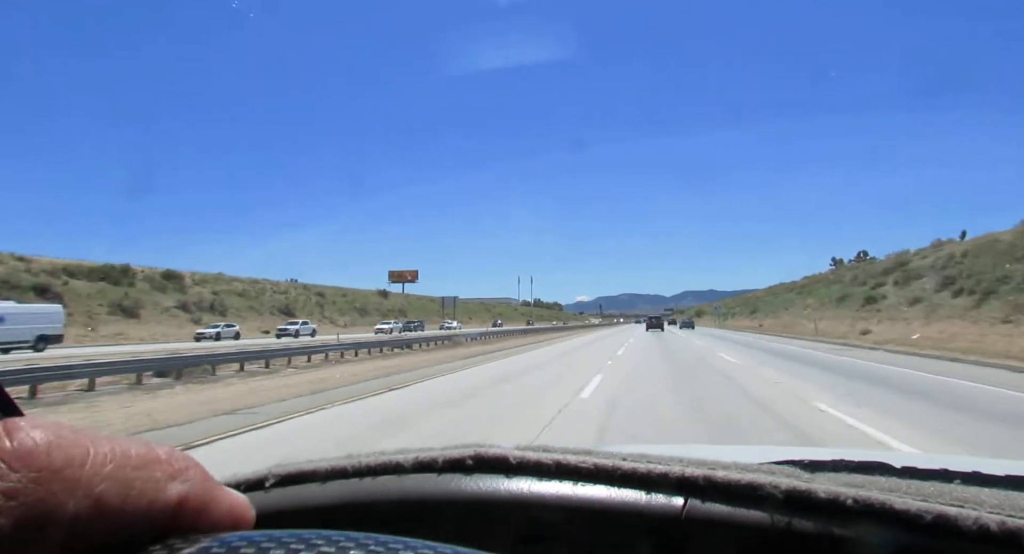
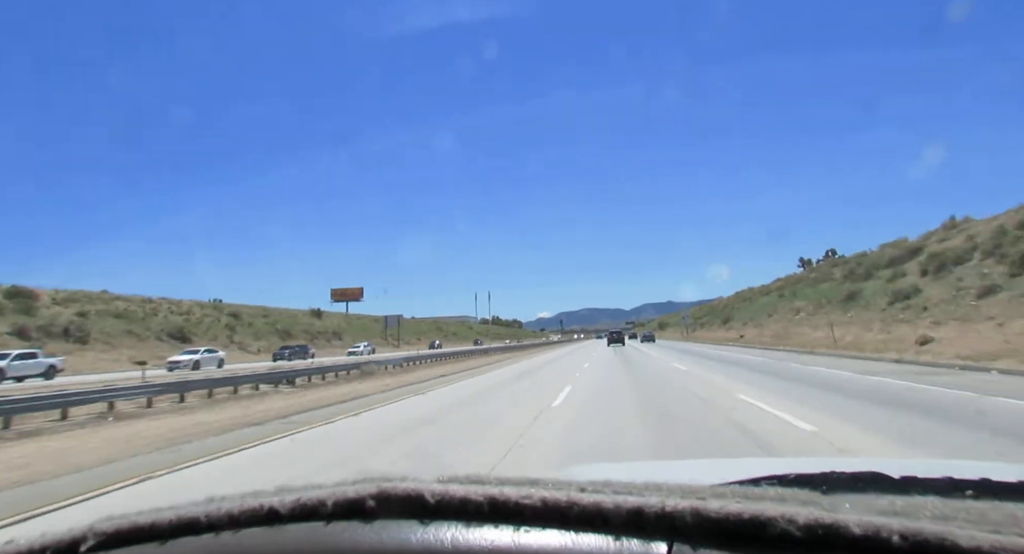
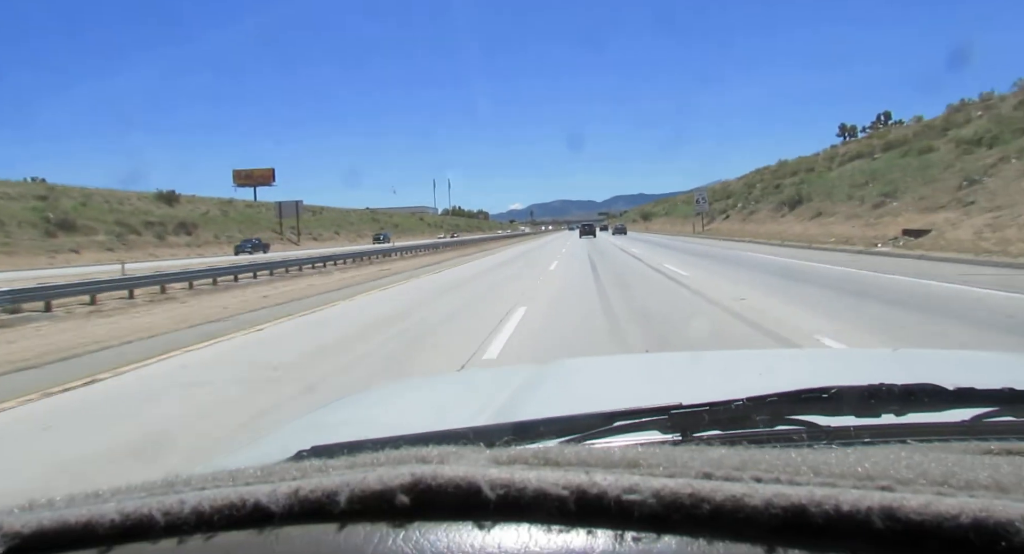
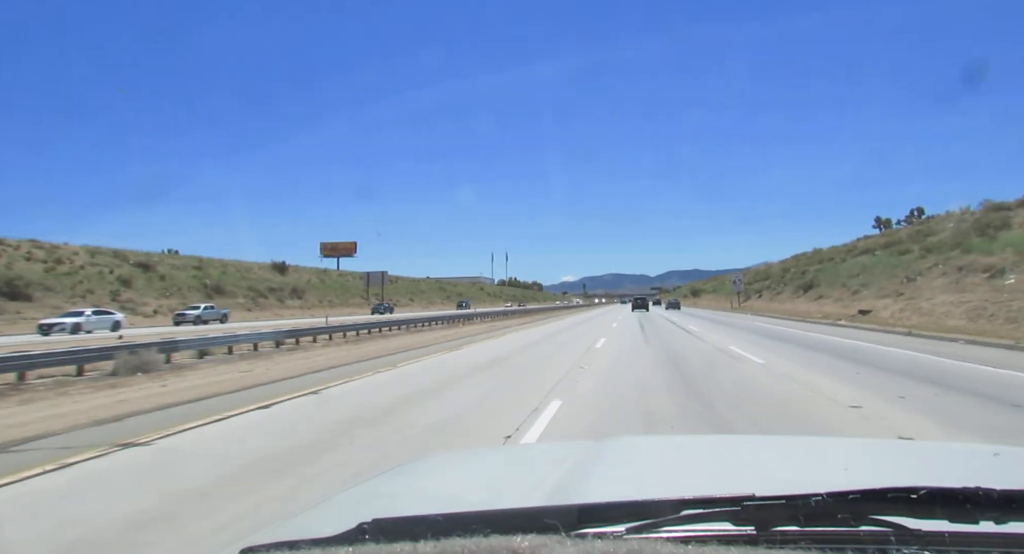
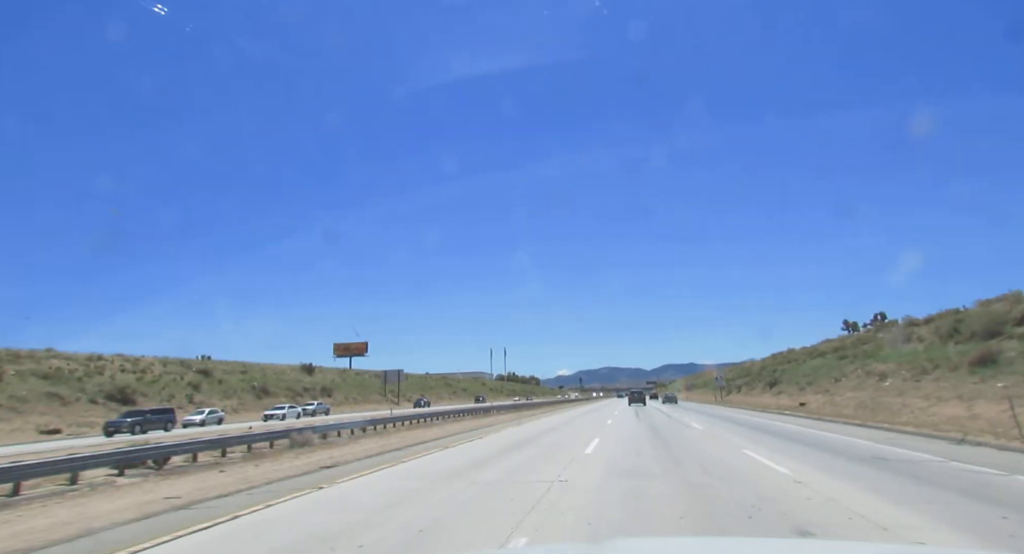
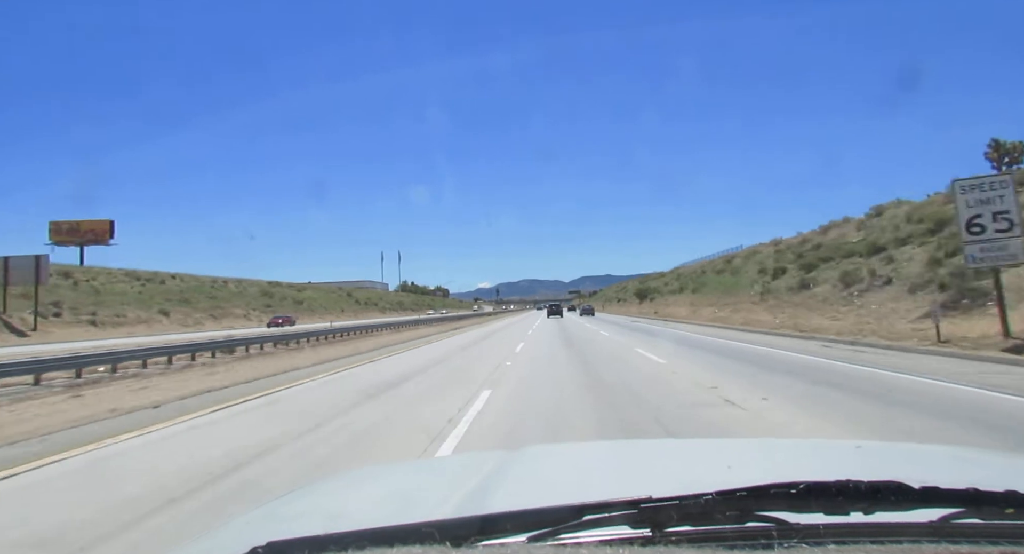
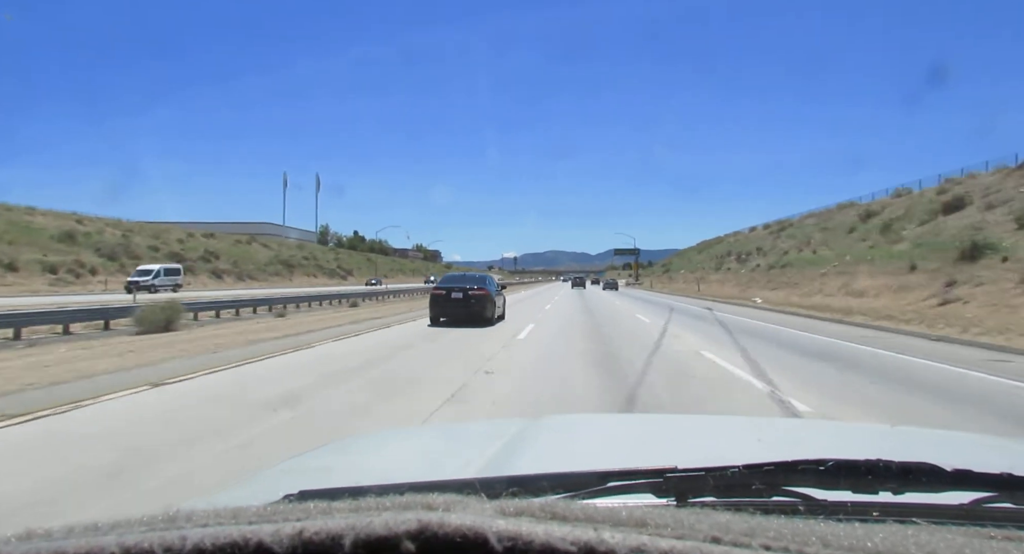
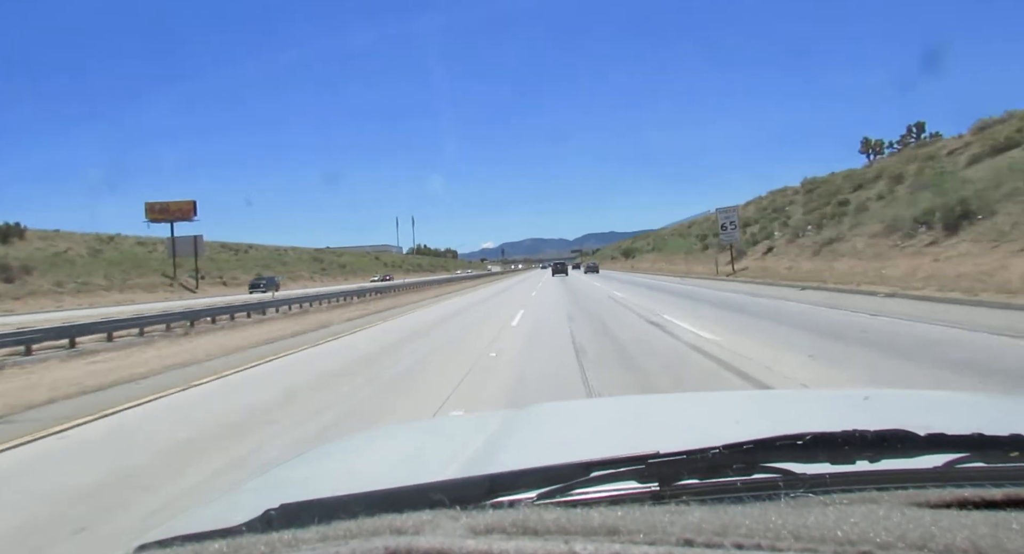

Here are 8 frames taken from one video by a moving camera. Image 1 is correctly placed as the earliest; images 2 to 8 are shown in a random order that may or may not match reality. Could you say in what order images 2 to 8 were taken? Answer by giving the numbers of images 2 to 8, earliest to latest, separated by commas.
2, 5, 4, 3, 8, 6, 7
